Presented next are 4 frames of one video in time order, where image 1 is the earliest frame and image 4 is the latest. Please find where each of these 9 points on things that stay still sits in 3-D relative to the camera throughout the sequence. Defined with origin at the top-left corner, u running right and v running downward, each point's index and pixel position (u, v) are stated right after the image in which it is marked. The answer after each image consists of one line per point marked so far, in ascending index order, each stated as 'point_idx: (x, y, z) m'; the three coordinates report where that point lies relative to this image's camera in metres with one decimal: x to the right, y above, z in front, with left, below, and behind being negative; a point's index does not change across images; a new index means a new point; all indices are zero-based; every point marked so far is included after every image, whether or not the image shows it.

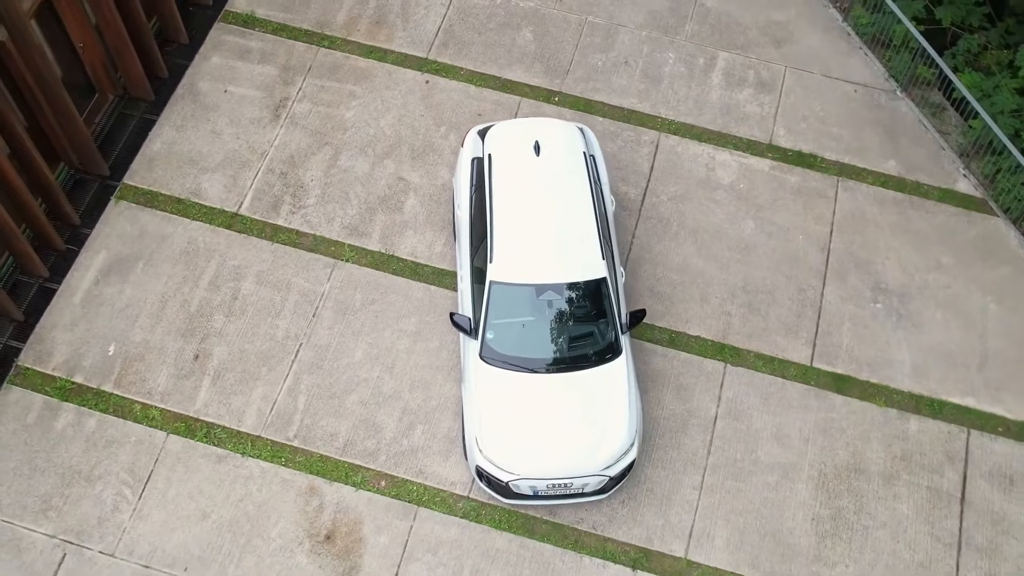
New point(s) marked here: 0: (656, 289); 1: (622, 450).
0: (+1.4, 0.0, +10.3) m
1: (+0.9, -1.3, +8.7) m
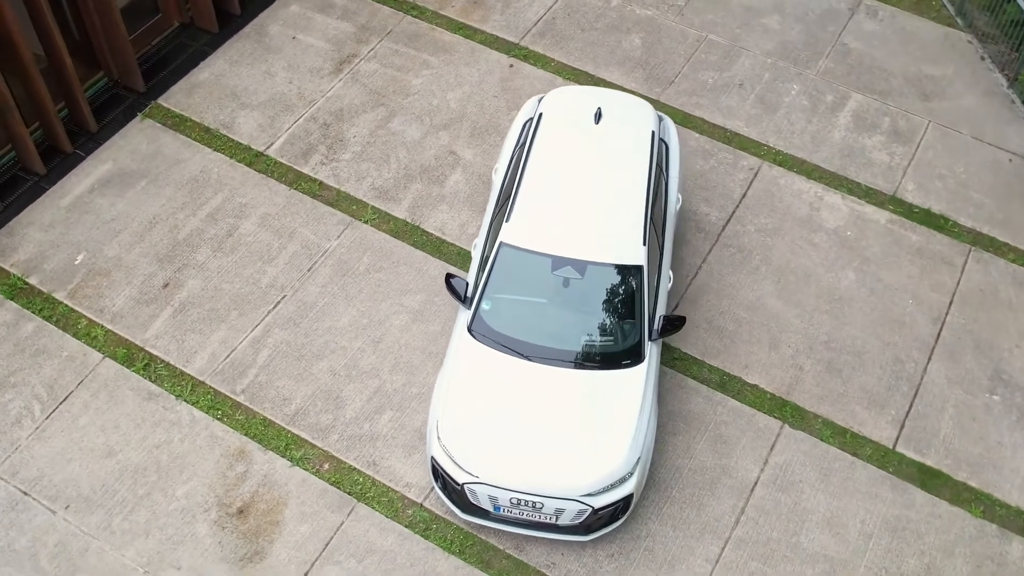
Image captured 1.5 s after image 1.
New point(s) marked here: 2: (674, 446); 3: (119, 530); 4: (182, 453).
0: (+1.6, -0.3, +8.4) m
1: (+0.6, -1.2, +6.7) m
2: (+1.2, -1.1, +7.7) m
3: (-2.6, -1.6, +7.1) m
4: (-2.3, -1.2, +7.5) m
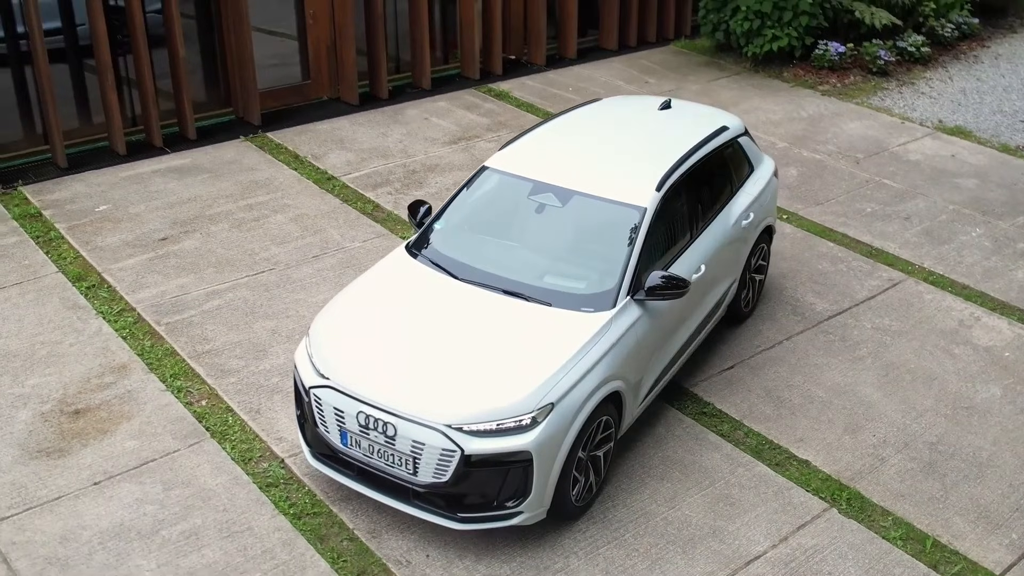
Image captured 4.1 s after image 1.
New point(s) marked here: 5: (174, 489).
0: (+1.5, -0.6, +6.1) m
1: (0.0, -0.5, +4.6) m
2: (+0.7, -1.0, +5.3) m
3: (-3.1, -0.6, +5.8) m
4: (-2.6, -0.4, +6.2) m
5: (-1.6, -1.0, +5.1) m
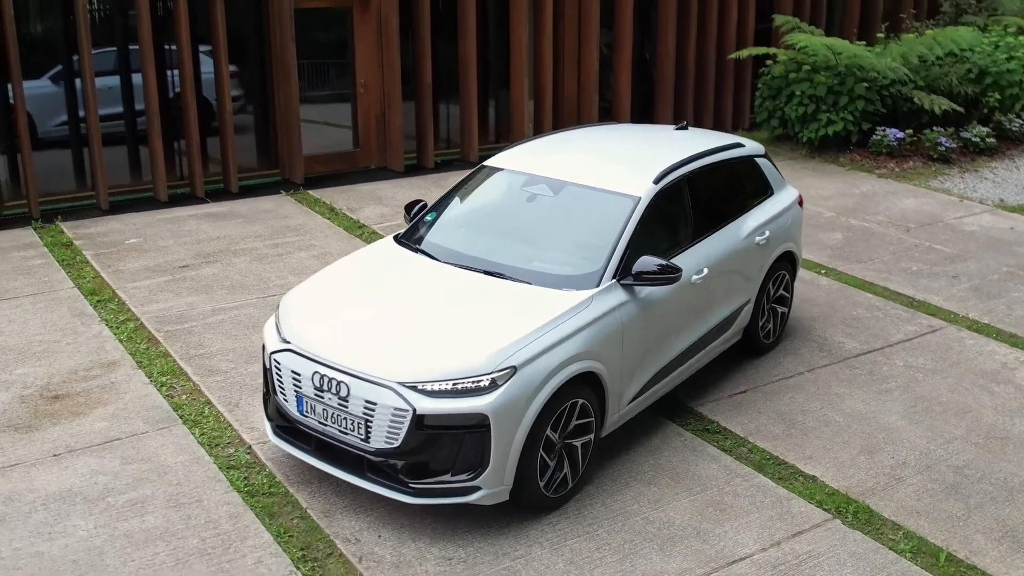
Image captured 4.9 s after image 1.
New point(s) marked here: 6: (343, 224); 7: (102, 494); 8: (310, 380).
0: (+1.5, -0.7, +5.6) m
1: (-0.2, -0.4, +4.3) m
2: (+0.6, -0.9, +4.8) m
3: (-3.2, -0.5, +5.8) m
4: (-2.6, -0.4, +6.1) m
5: (-1.8, -0.8, +4.9) m
6: (-1.4, +0.5, +8.7) m
7: (-1.8, -0.9, +4.7) m
8: (-0.8, -0.4, +4.5) m
